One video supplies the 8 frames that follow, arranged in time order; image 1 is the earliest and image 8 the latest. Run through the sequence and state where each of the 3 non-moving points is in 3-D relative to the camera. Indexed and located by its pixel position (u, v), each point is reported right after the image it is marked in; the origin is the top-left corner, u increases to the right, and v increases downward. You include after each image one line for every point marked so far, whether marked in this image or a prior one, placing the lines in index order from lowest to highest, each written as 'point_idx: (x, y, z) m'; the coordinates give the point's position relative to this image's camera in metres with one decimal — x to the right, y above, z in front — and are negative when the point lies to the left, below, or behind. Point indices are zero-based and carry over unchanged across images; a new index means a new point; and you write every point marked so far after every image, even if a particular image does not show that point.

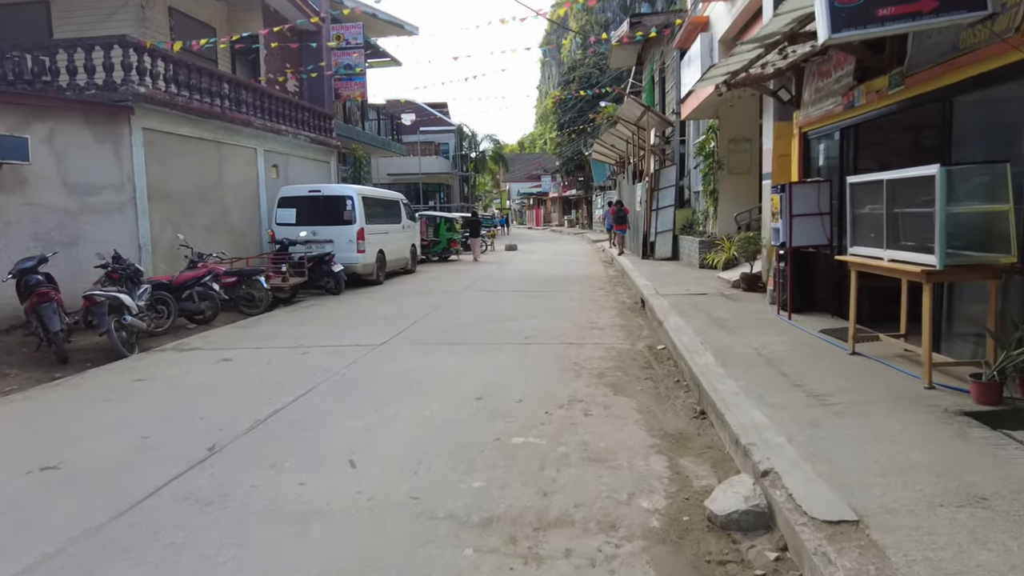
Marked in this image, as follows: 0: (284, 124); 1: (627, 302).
0: (-5.3, +3.8, +15.9) m
1: (+1.8, -0.2, +10.7) m
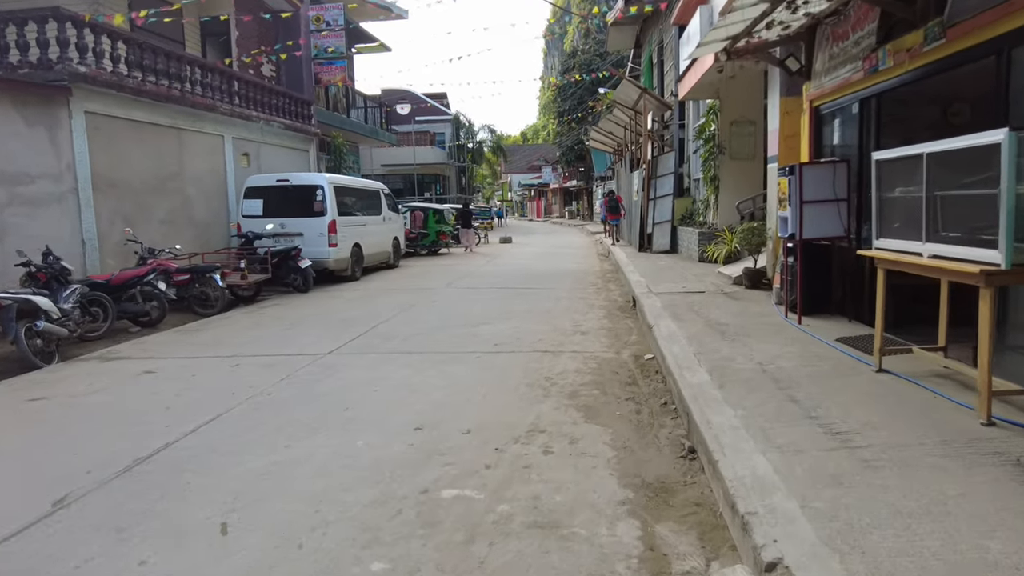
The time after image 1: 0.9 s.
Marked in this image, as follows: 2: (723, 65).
0: (-5.6, +3.9, +14.9) m
1: (+1.5, -0.2, +9.7) m
2: (+2.9, +3.1, +9.4) m
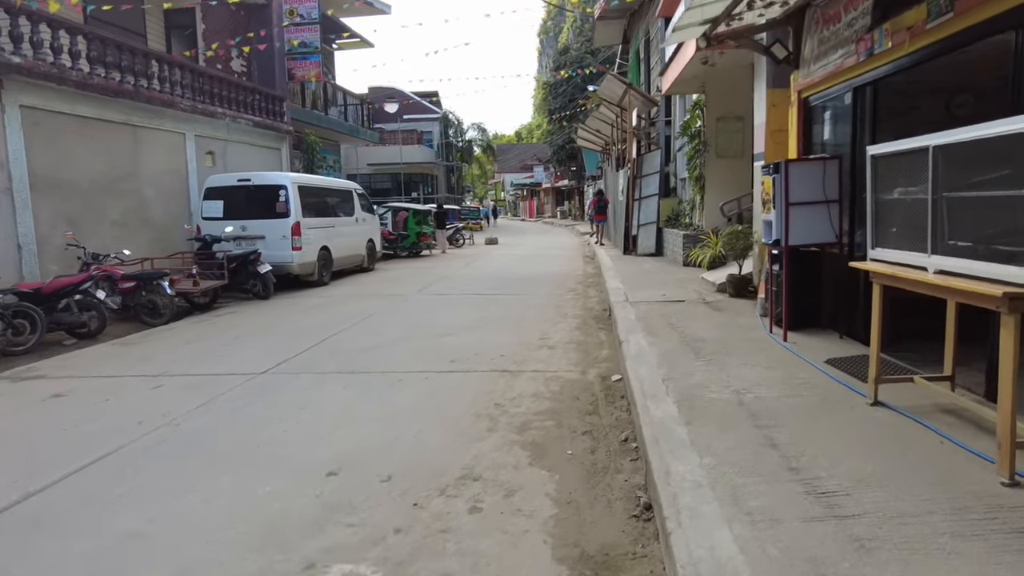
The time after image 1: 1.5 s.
0: (-6.0, +3.8, +14.2) m
1: (+1.1, -0.3, +9.0) m
2: (+2.5, +3.0, +8.7) m
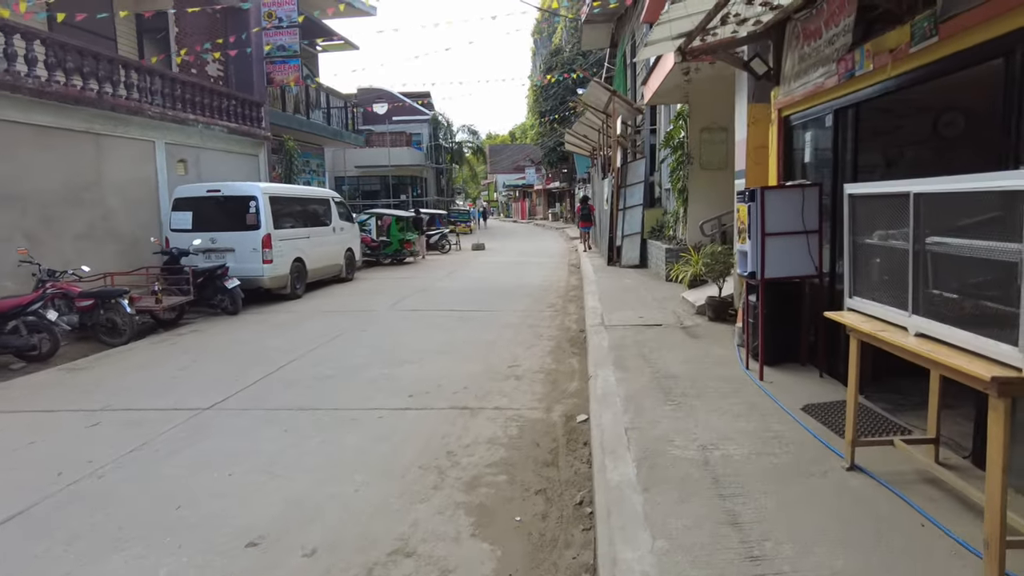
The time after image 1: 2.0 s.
0: (-6.4, +3.5, +13.8) m
1: (+0.7, -0.5, +8.7) m
2: (+2.1, +2.7, +8.4) m
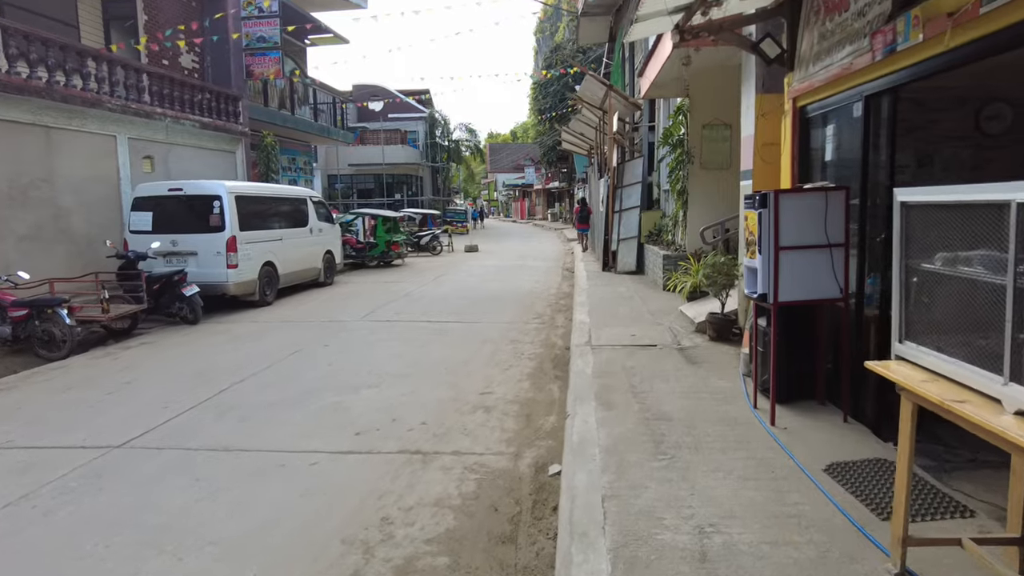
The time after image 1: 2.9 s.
0: (-6.6, +3.4, +12.9) m
1: (+0.5, -0.7, +7.8) m
2: (+1.9, +2.6, +7.5) m
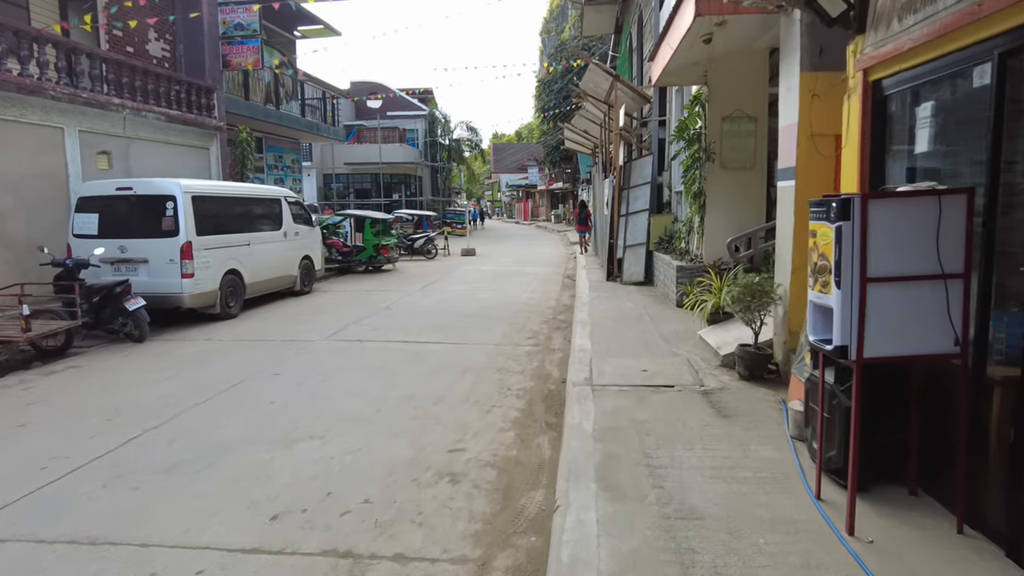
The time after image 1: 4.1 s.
0: (-6.7, +3.3, +11.7) m
1: (+0.4, -0.9, +6.5) m
2: (+1.8, +2.4, +6.2) m
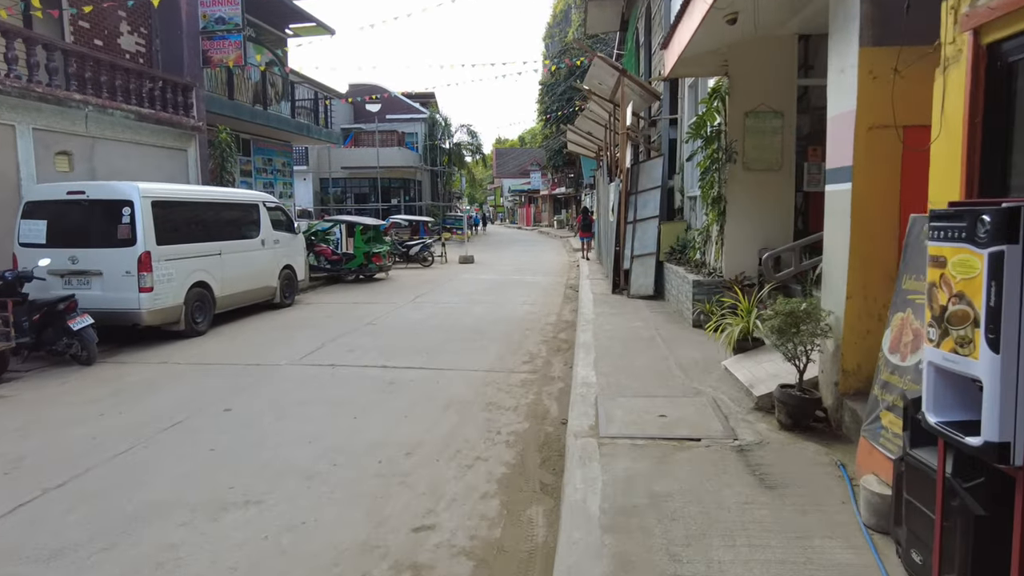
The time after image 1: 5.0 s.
0: (-6.7, +3.1, +10.7) m
1: (+0.3, -1.0, +5.5) m
2: (+1.7, +2.2, +5.2) m
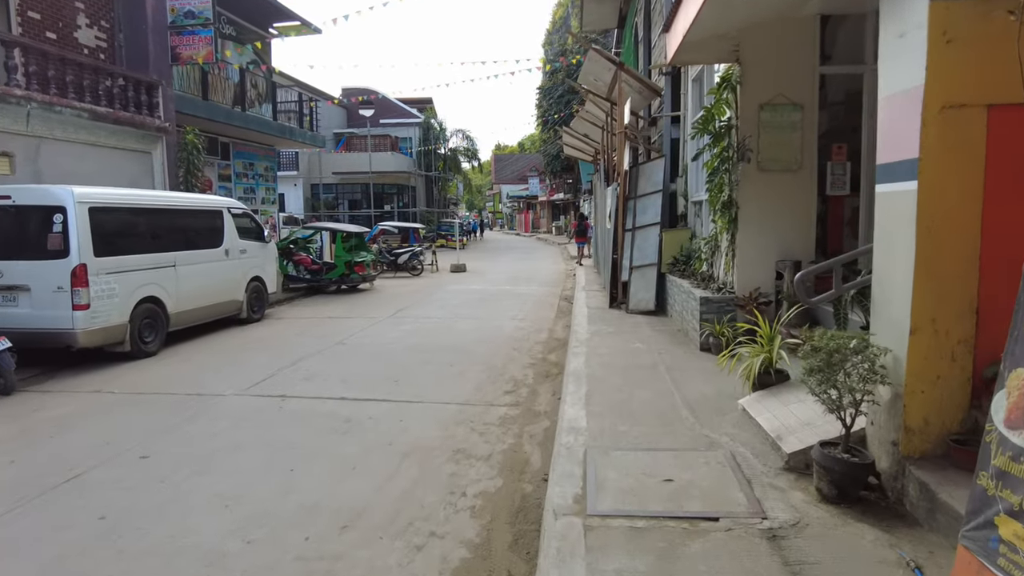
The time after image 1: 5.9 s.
0: (-6.9, +2.9, +9.8) m
1: (+0.1, -1.2, +4.5) m
2: (+1.5, +2.0, +4.2) m
